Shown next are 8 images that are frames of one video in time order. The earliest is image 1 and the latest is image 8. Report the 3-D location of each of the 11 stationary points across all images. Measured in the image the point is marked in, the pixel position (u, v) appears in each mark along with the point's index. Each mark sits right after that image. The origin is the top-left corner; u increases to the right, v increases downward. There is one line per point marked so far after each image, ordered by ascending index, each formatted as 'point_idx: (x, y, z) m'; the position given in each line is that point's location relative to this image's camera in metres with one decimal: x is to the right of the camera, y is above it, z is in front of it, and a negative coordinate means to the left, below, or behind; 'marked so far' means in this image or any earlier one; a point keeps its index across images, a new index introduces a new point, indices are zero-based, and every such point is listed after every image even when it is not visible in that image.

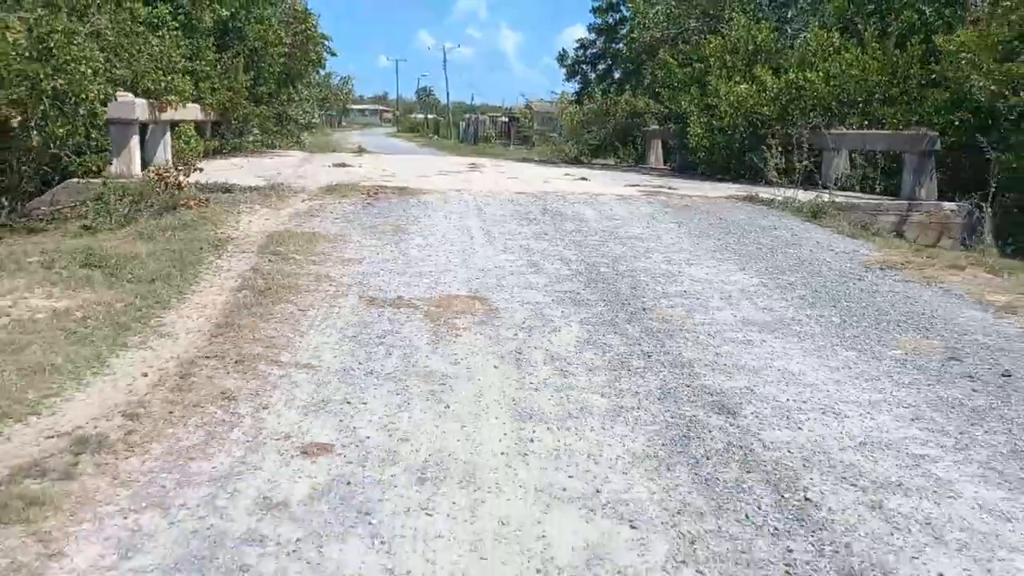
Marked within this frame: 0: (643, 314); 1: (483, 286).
0: (+1.1, -0.2, +6.6) m
1: (-0.3, 0.0, +7.2) m
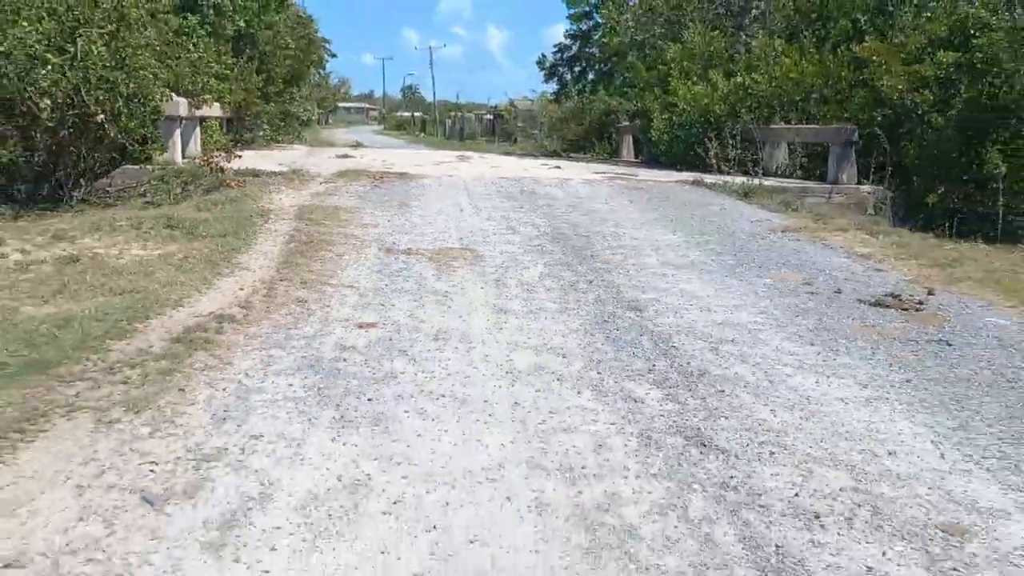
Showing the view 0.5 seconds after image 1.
0: (+0.9, +0.3, +9.0) m
1: (-0.5, +0.6, +9.6) m
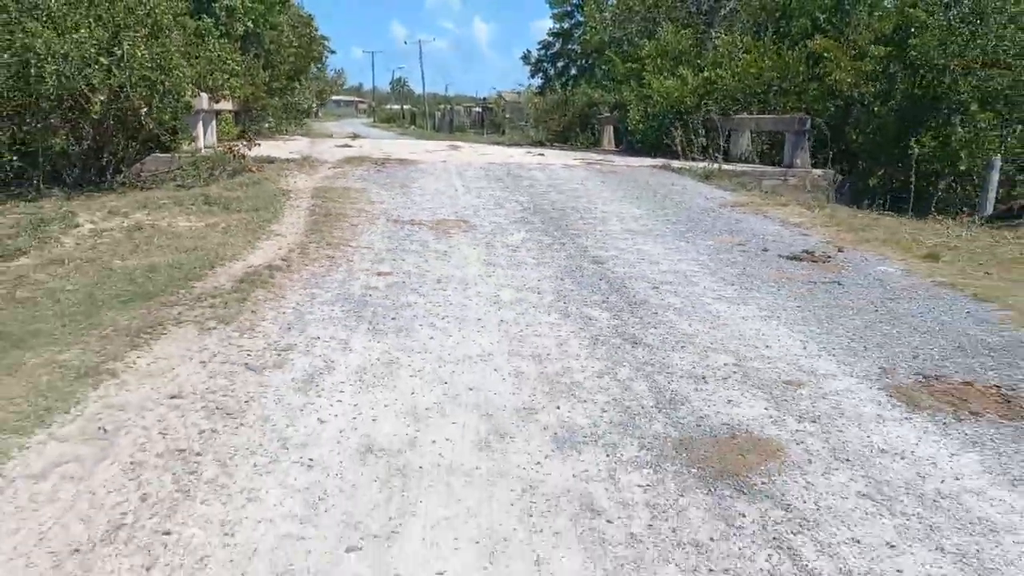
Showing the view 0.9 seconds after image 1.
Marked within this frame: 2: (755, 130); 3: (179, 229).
0: (+0.7, +0.8, +10.7) m
1: (-0.7, +1.1, +11.3) m
2: (+5.8, +3.7, +18.5) m
3: (-4.2, +0.7, +9.6) m
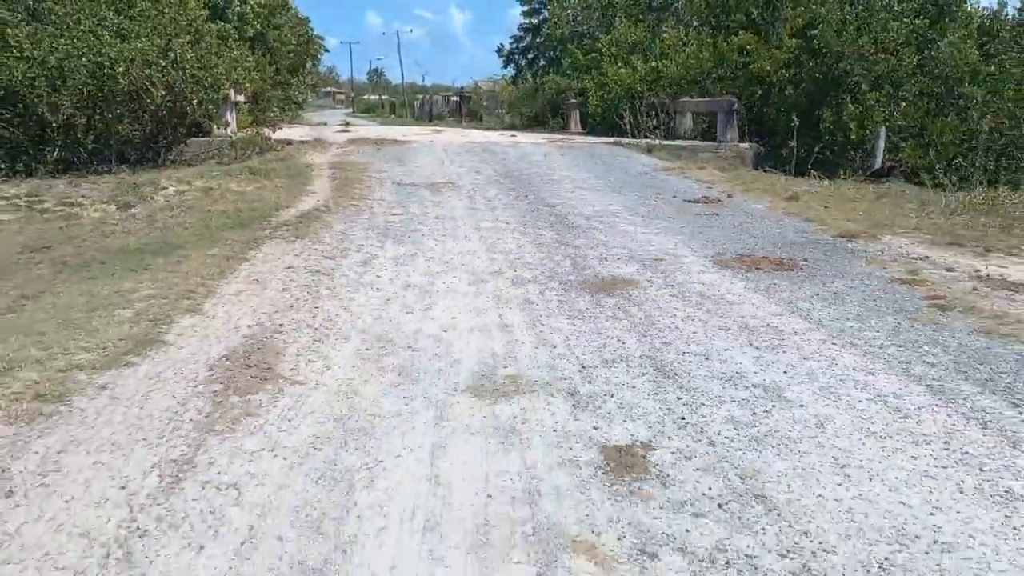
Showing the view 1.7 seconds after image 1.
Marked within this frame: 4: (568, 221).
0: (+0.3, +1.9, +14.2) m
1: (-1.1, +2.1, +14.7) m
2: (+5.1, +5.0, +22.0) m
3: (-4.6, +1.6, +13.0) m
4: (+0.8, +1.0, +11.1) m
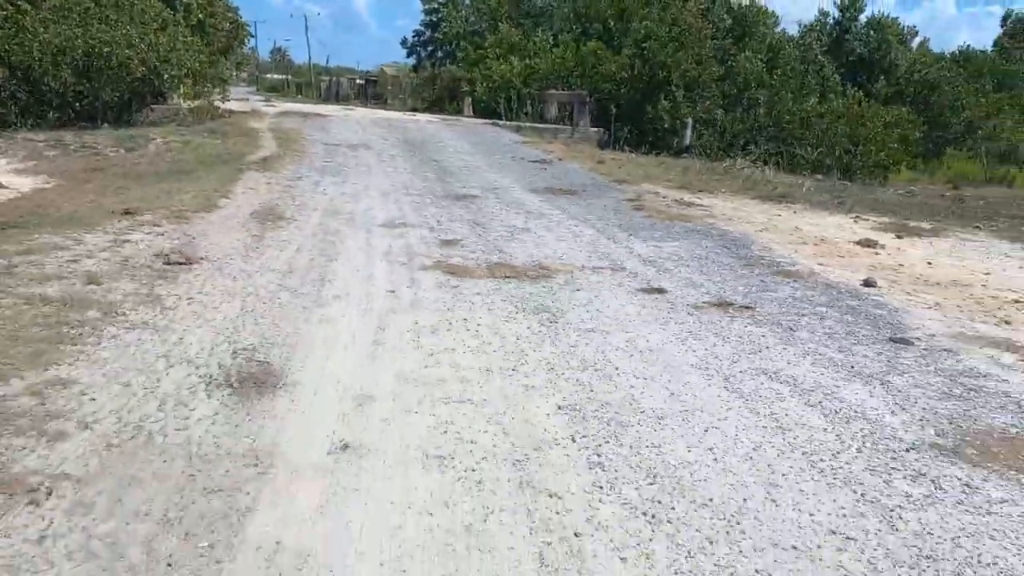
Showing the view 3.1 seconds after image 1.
0: (-2.3, +3.5, +19.6) m
1: (-3.7, +3.7, +19.9) m
2: (+1.6, +6.6, +27.9) m
3: (-6.9, +3.3, +17.7) m
4: (-1.4, +2.5, +16.6) m
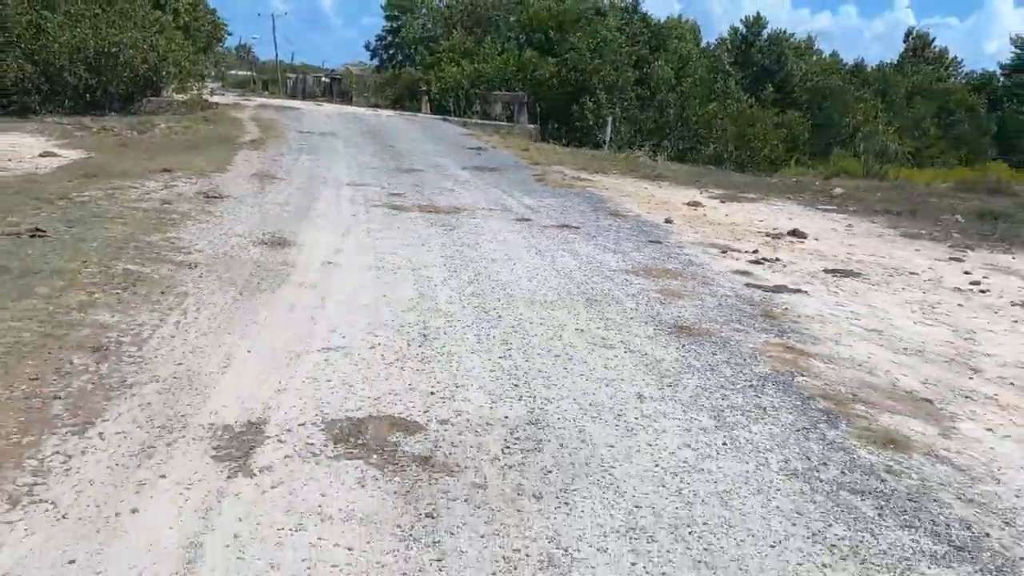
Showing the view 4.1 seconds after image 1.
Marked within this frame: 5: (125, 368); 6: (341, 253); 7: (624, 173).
0: (-4.0, +4.6, +23.7) m
1: (-5.5, +4.8, +24.0) m
2: (-0.5, +7.7, +32.2) m
3: (-8.6, +4.4, +21.7) m
4: (-3.0, +3.6, +20.7) m
5: (-2.4, -0.5, +4.9) m
6: (-1.9, +0.4, +8.8) m
7: (+2.8, +2.9, +19.9) m
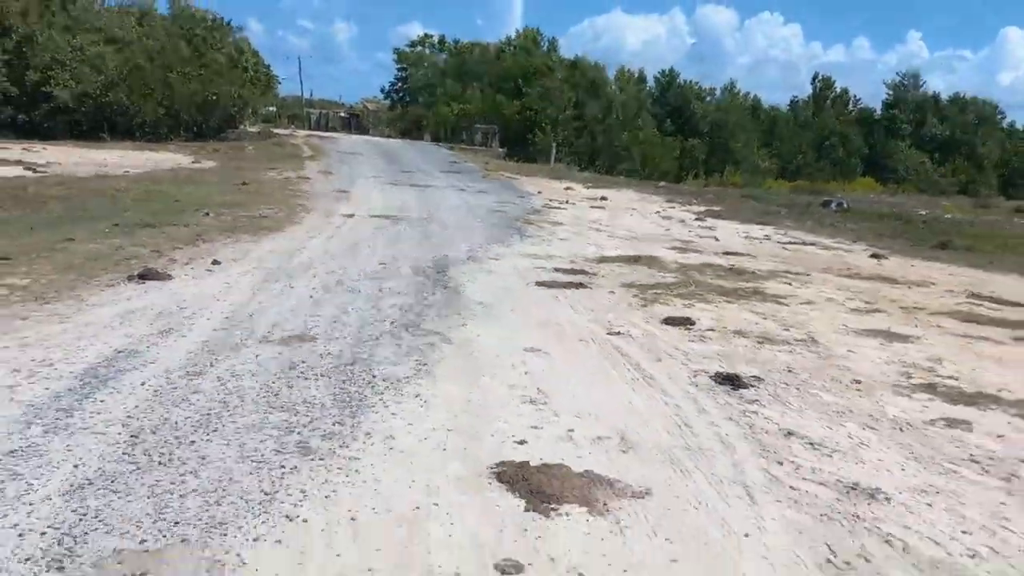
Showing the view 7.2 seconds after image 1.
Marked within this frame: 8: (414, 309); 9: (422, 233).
0: (-5.6, +6.0, +35.2) m
1: (-7.1, +6.2, +35.5) m
2: (-2.0, +8.7, +43.8) m
3: (-10.2, +5.9, +33.3) m
4: (-4.6, +5.1, +32.2) m
5: (-4.2, +1.7, +16.2) m
6: (-3.6, +2.4, +20.2) m
7: (+1.2, +4.4, +31.3) m
8: (-0.9, -0.2, +7.6) m
9: (-1.5, +0.9, +13.2) m
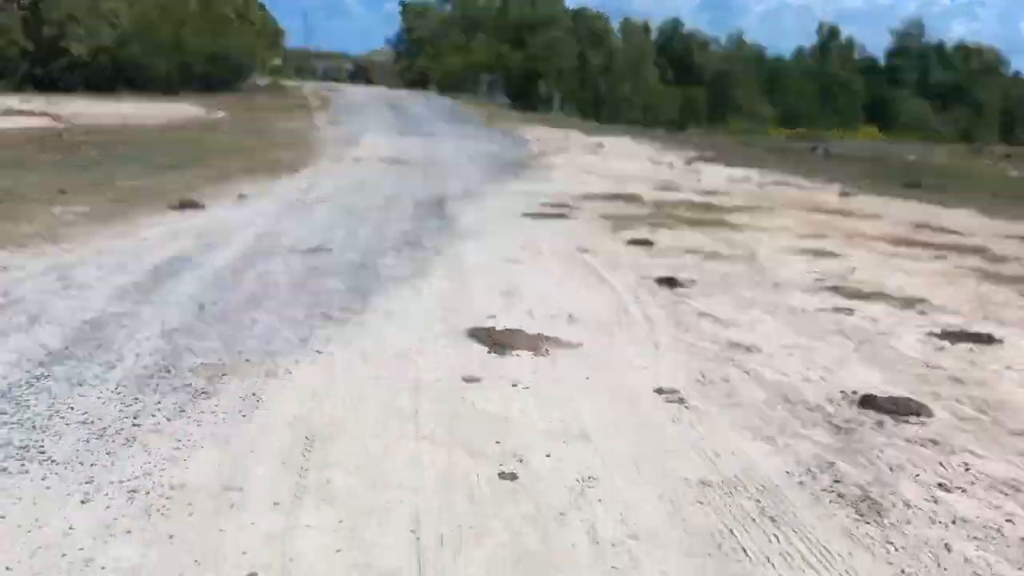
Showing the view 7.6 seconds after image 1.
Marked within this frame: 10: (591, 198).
0: (-5.3, +8.4, +36.3) m
1: (-6.8, +8.6, +36.6) m
2: (-1.6, +11.7, +44.6) m
3: (-10.0, +8.2, +34.4) m
4: (-4.4, +7.4, +33.3) m
5: (-4.2, +3.0, +17.5) m
6: (-3.6, +4.0, +21.4) m
7: (+1.4, +6.7, +32.3) m
8: (-1.1, +0.6, +9.0) m
9: (-1.6, +2.1, +14.5) m
10: (+1.3, +1.5, +13.1) m
